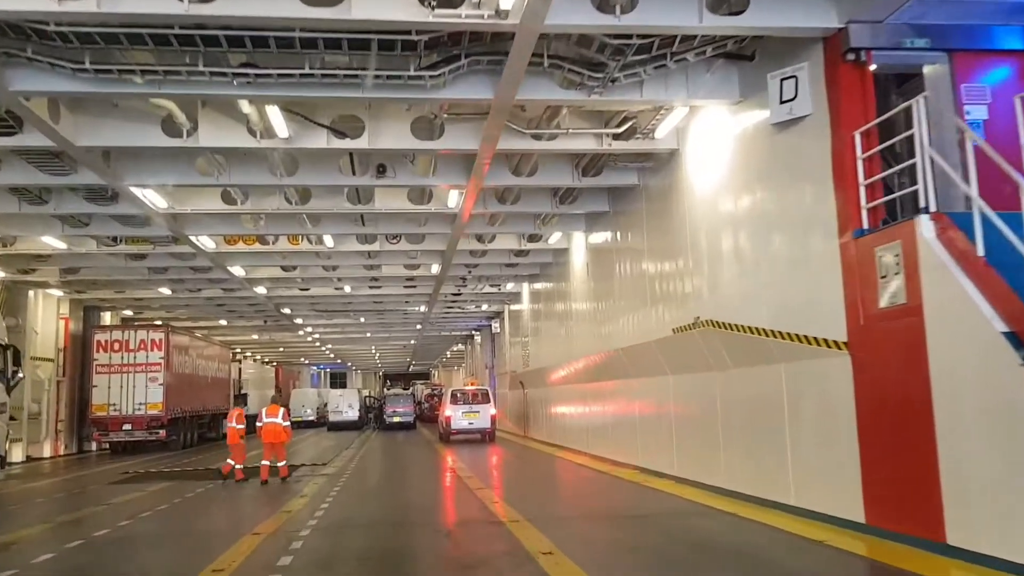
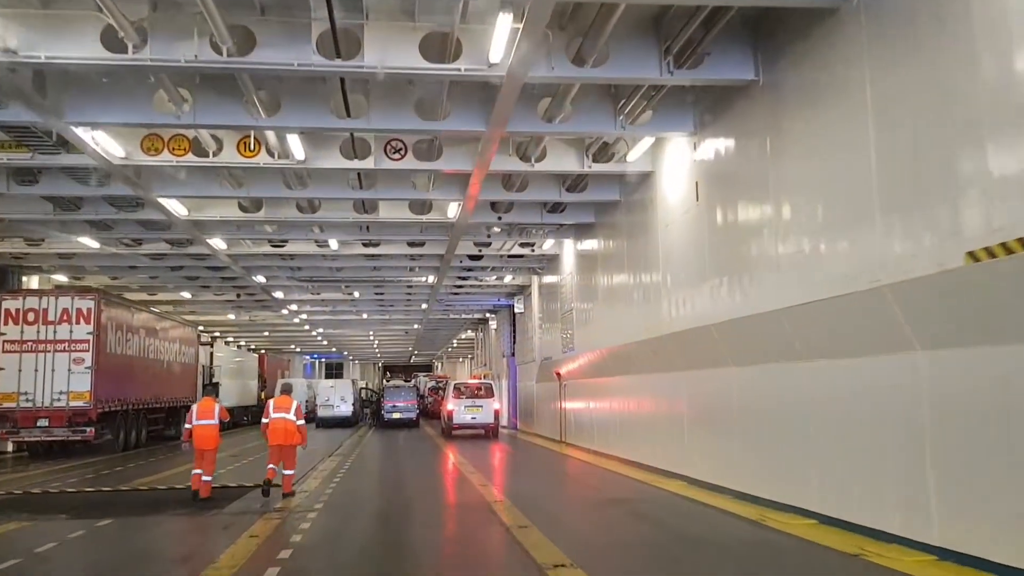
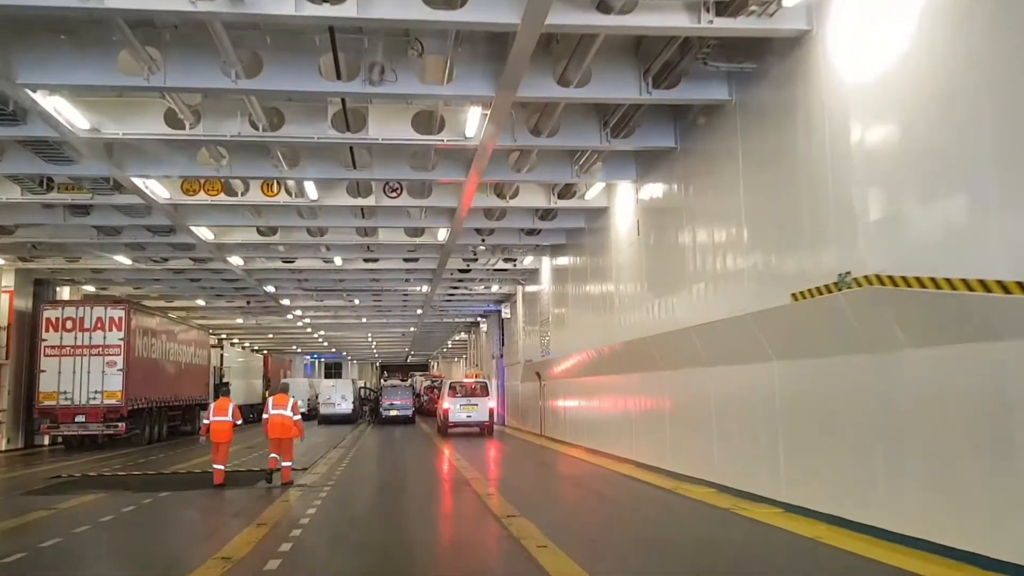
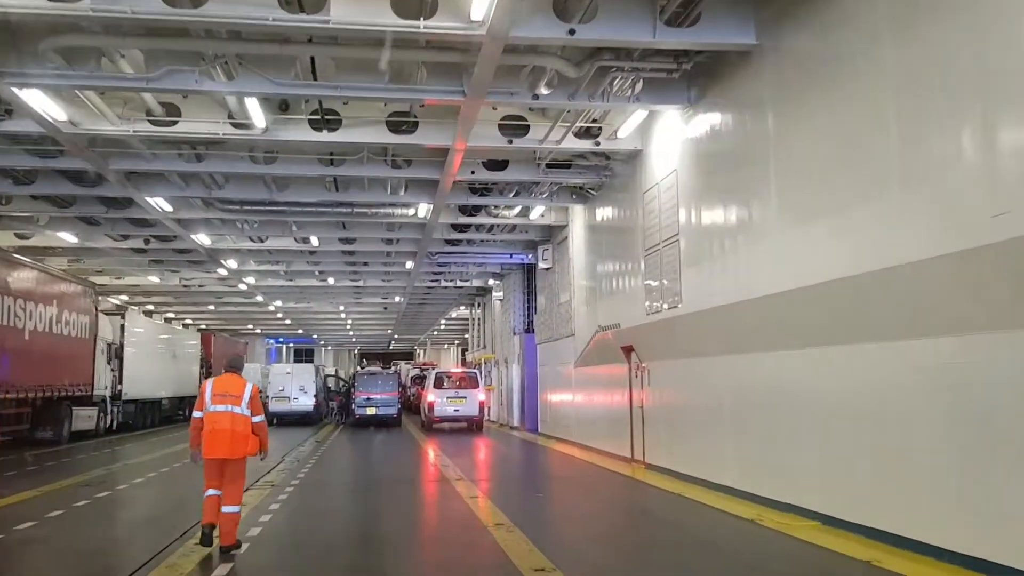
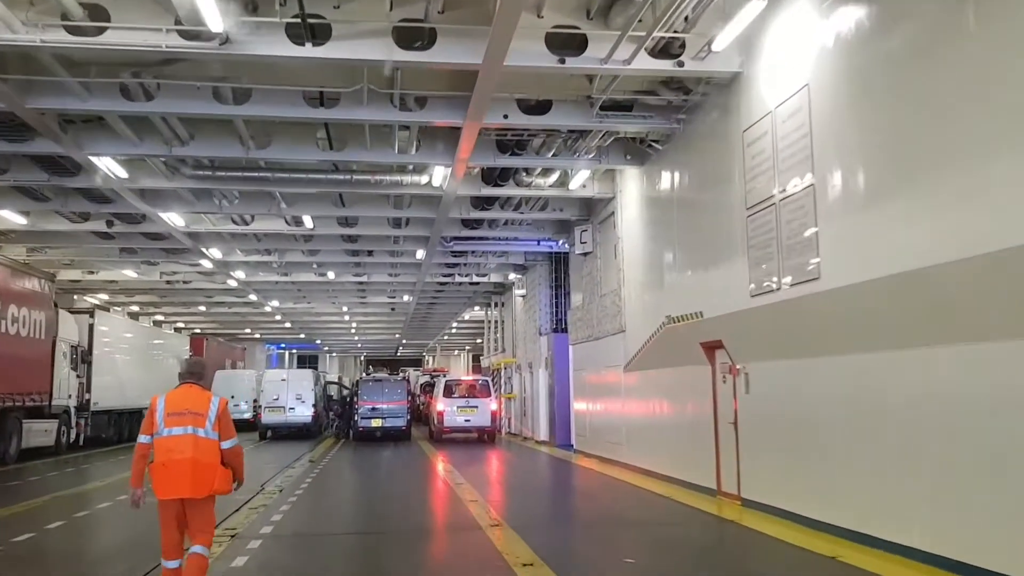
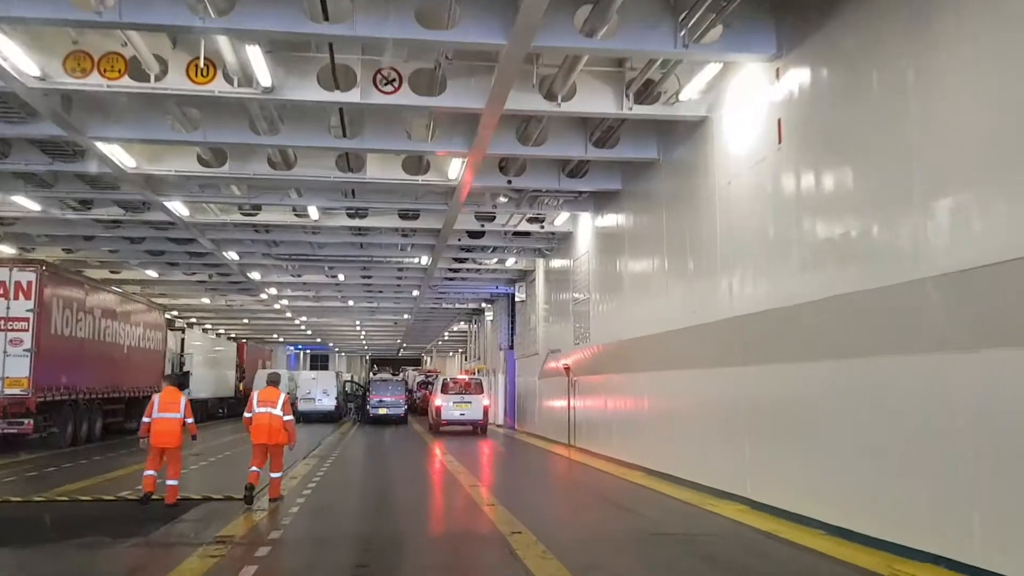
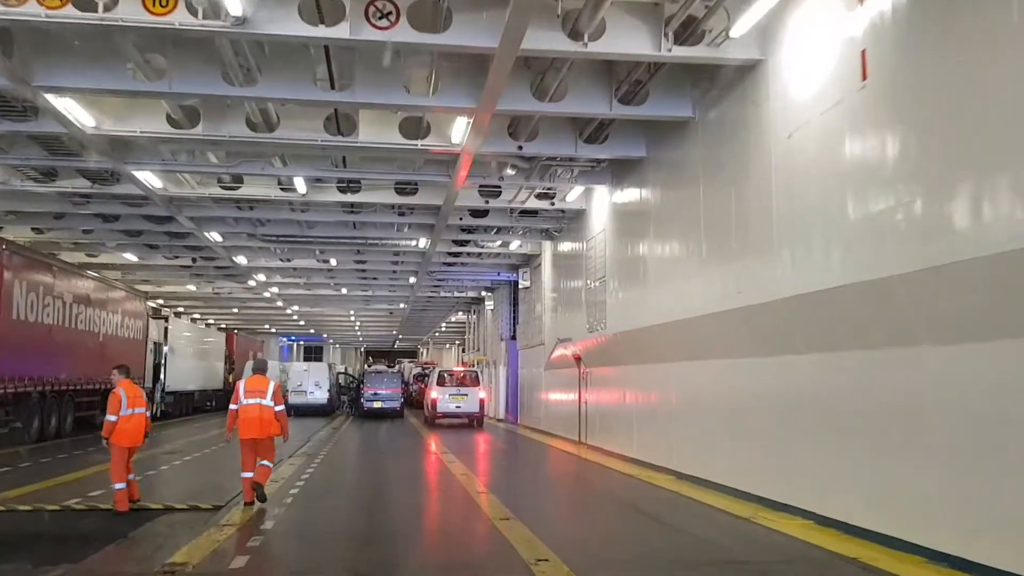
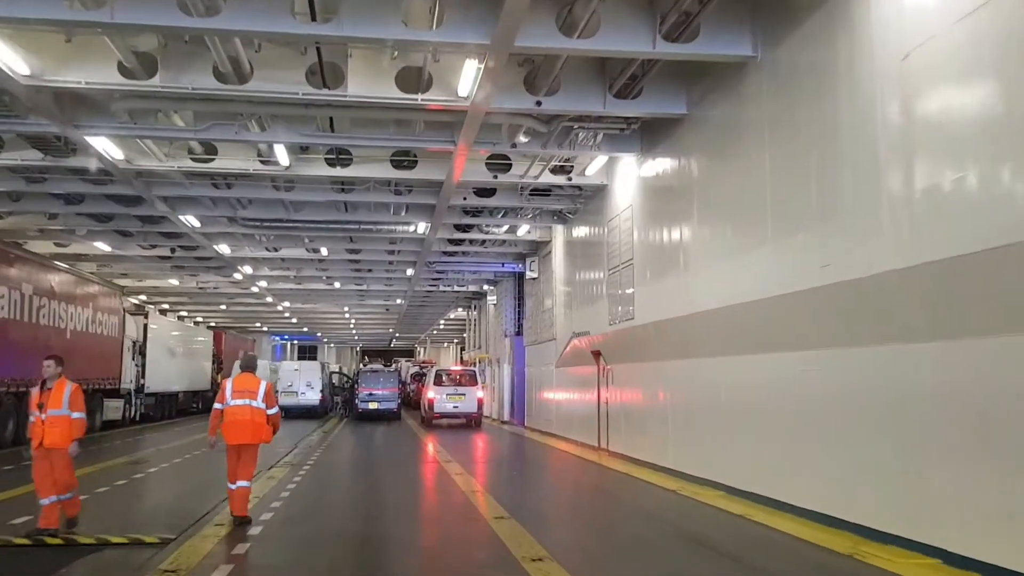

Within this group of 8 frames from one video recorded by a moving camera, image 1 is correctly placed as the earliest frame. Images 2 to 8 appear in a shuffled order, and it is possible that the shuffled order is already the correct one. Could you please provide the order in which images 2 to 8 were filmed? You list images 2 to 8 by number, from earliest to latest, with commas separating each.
3, 2, 6, 7, 8, 4, 5
